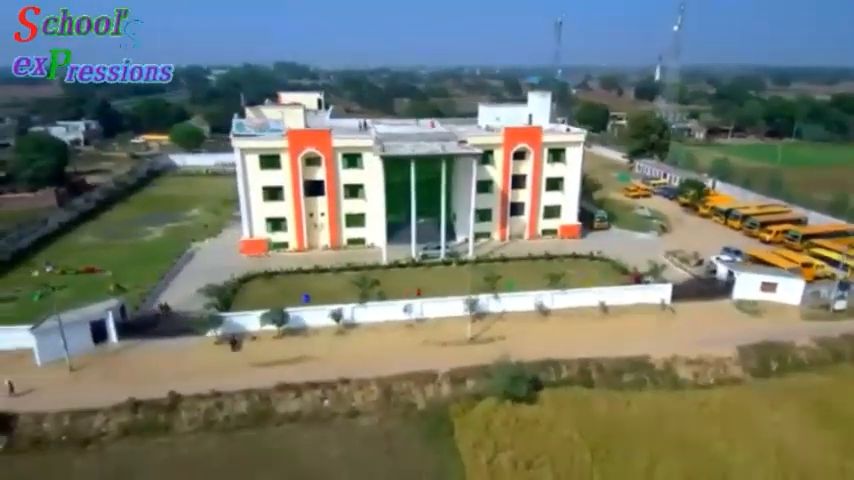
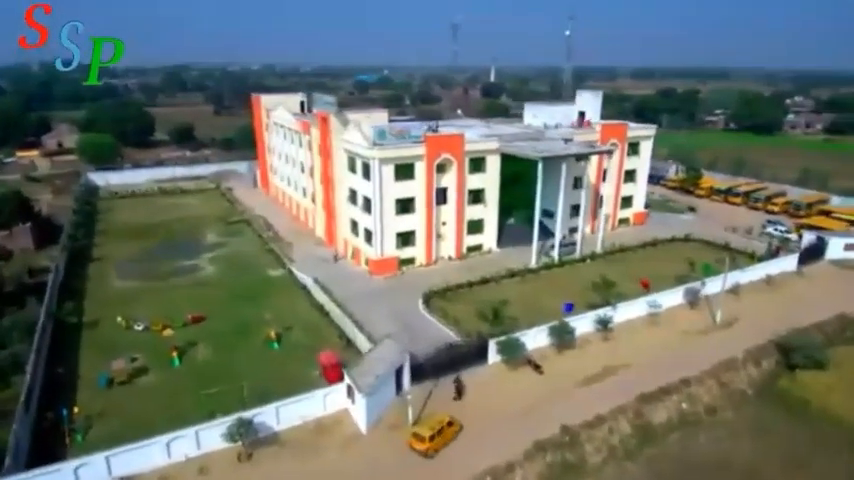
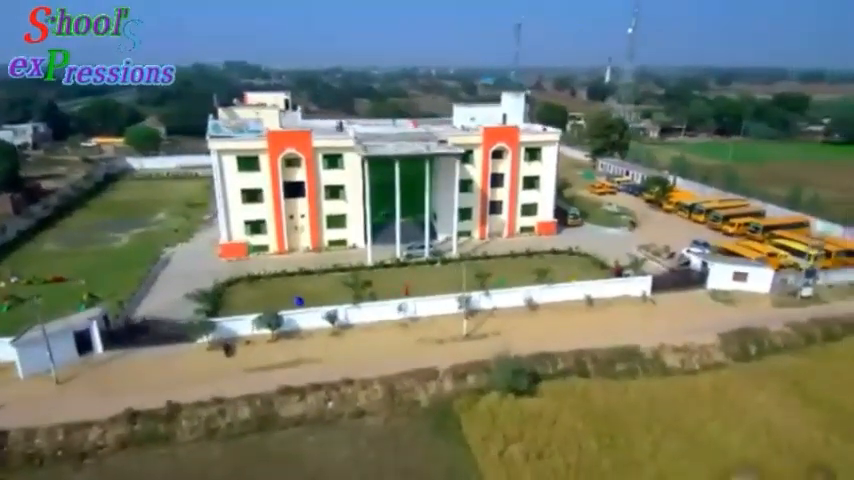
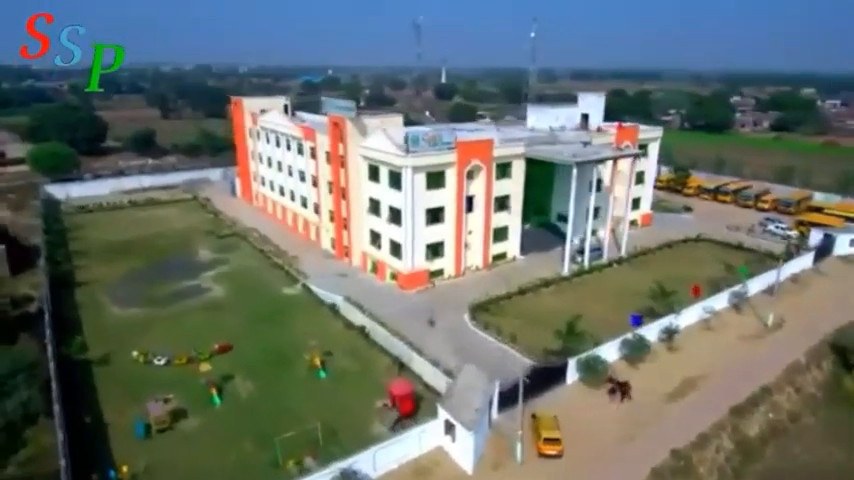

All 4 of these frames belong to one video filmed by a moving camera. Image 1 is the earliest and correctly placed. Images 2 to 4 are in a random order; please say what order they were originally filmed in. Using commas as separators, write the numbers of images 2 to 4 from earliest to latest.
3, 2, 4
